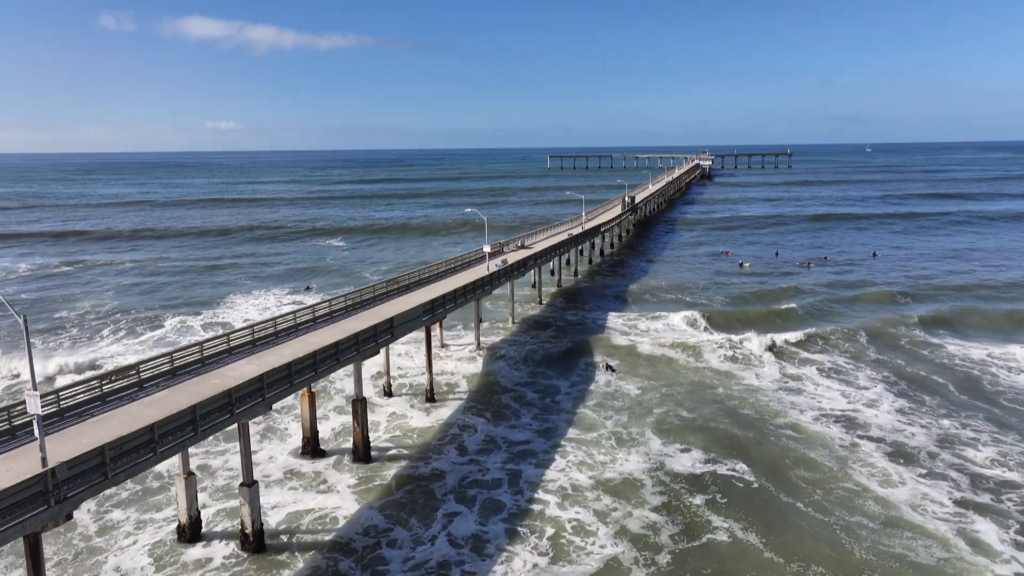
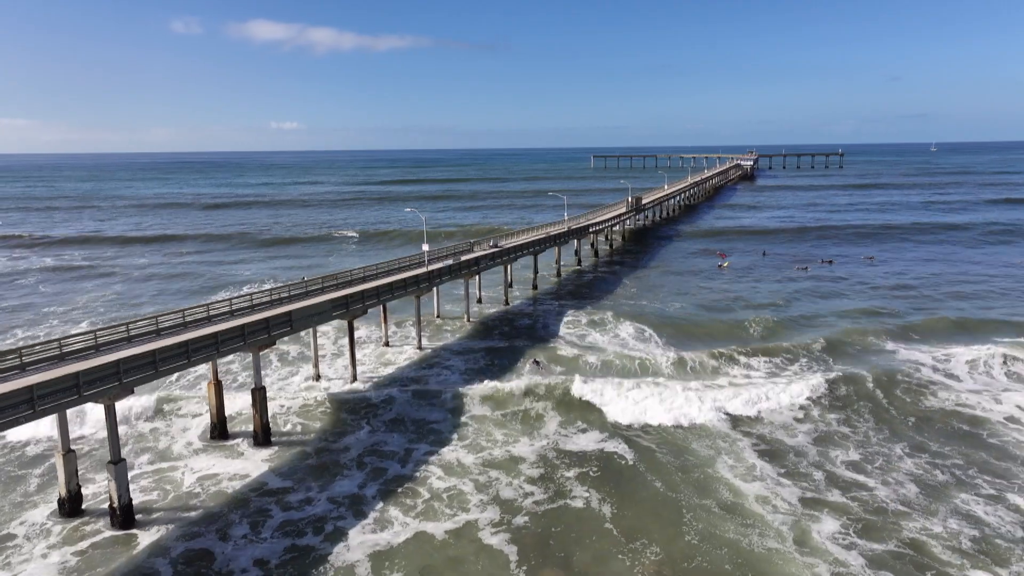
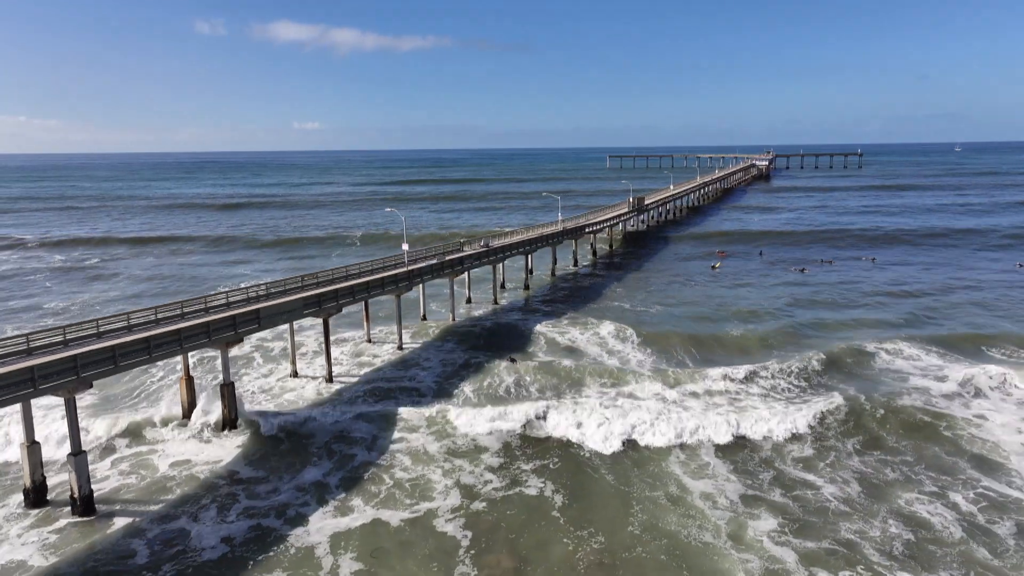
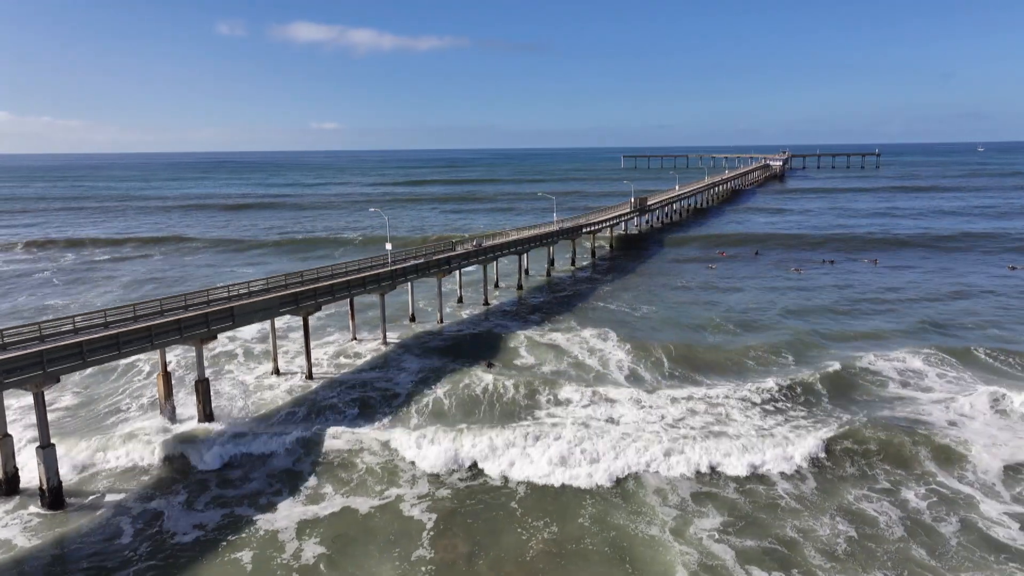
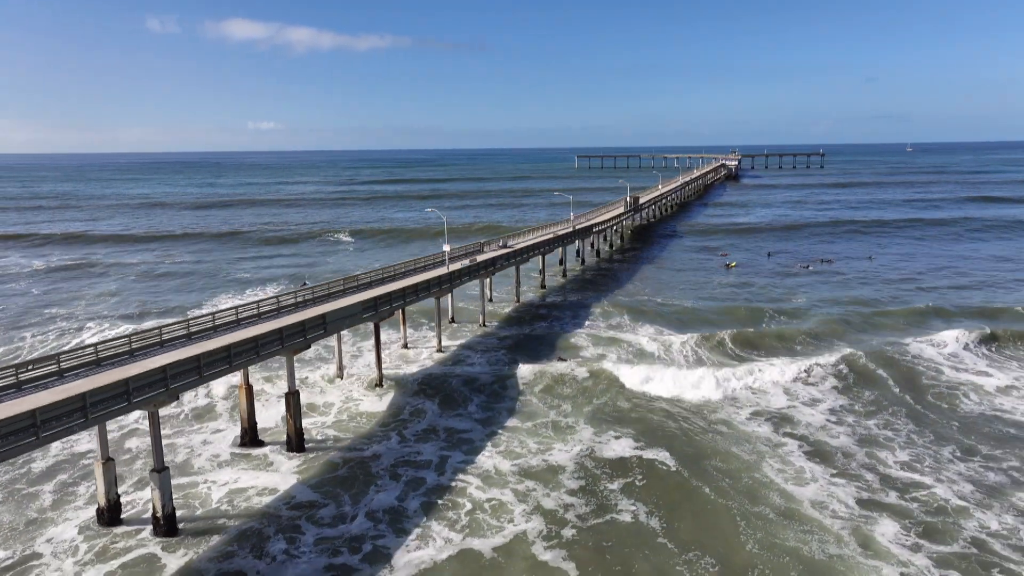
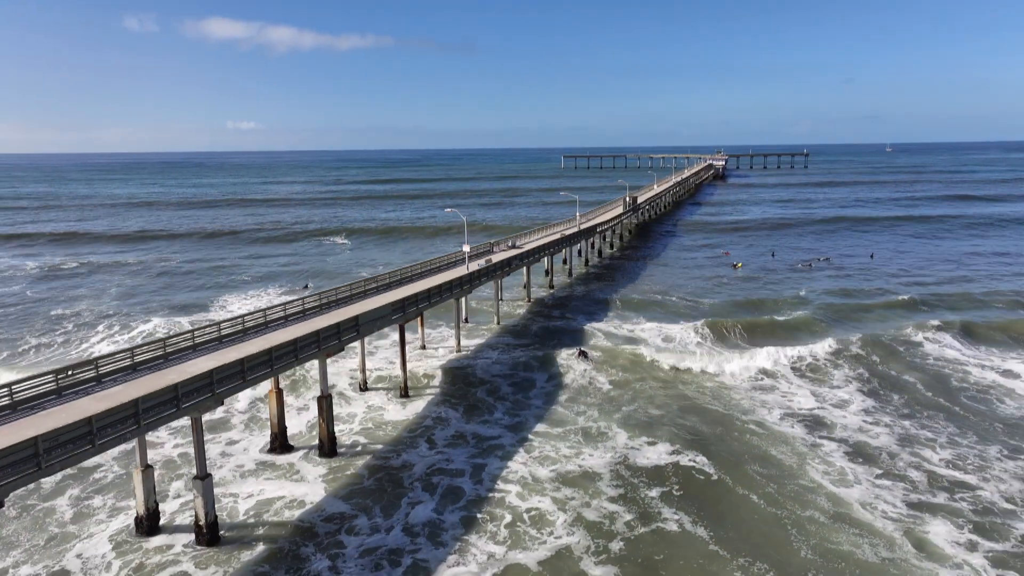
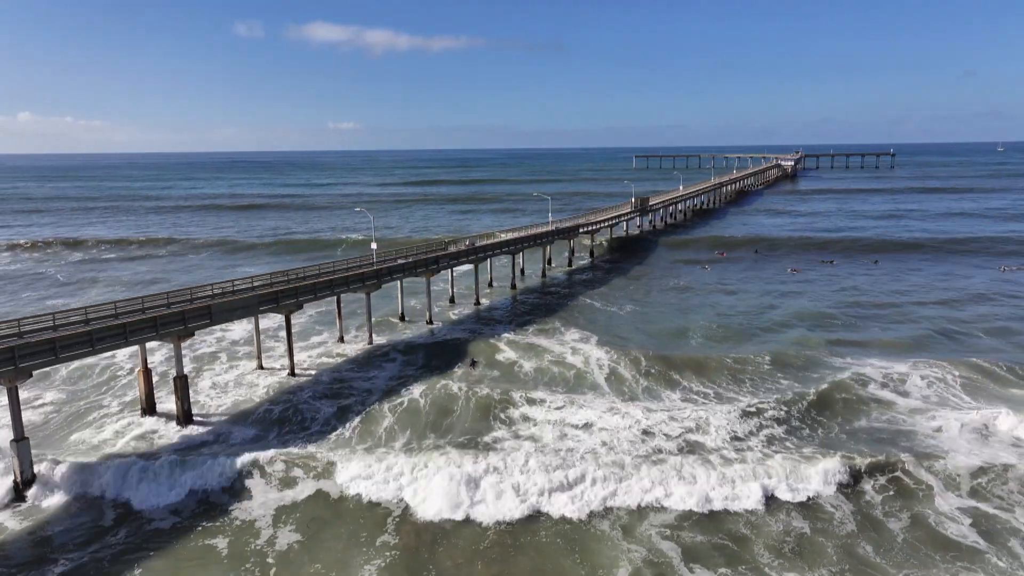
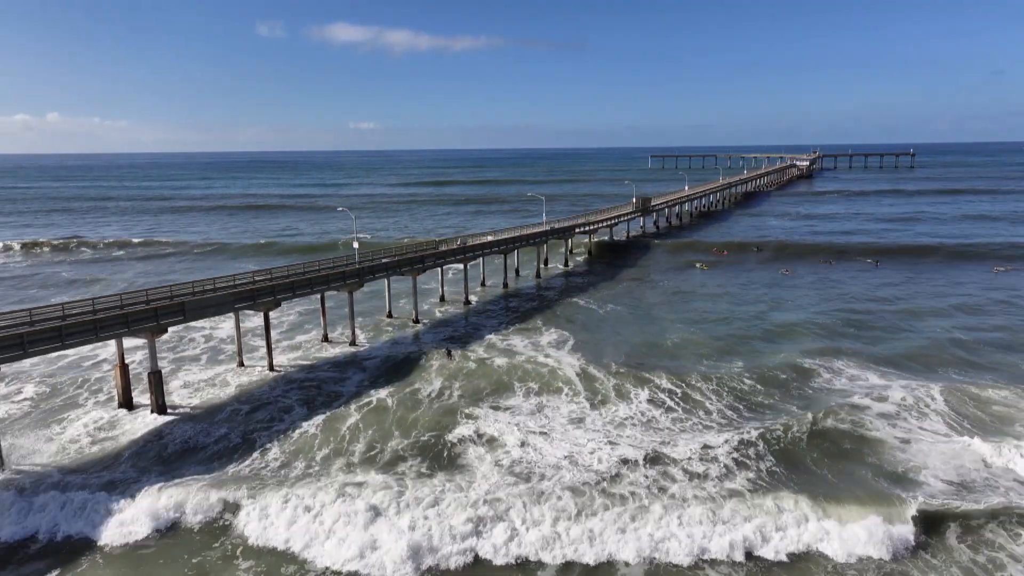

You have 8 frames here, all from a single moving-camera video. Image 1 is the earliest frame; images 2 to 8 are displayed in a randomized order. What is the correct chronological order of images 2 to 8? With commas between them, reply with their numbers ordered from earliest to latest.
6, 5, 2, 3, 4, 7, 8
